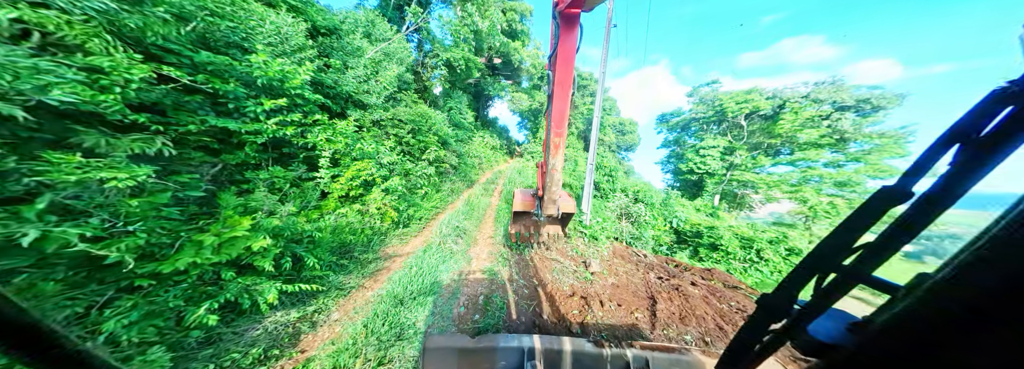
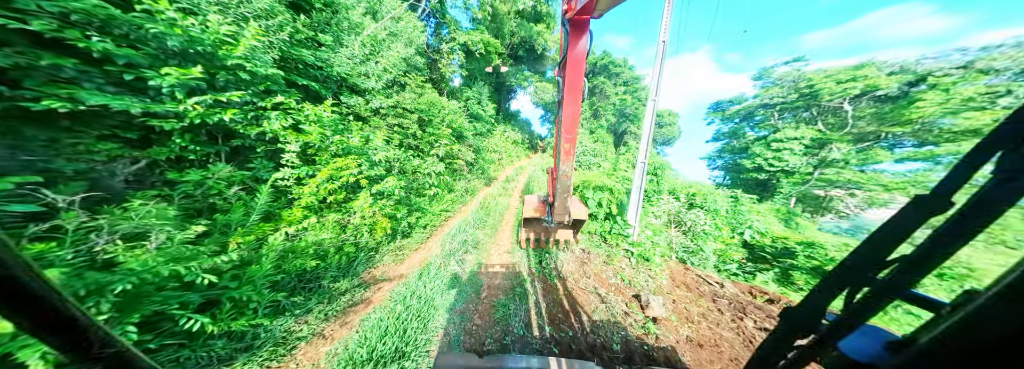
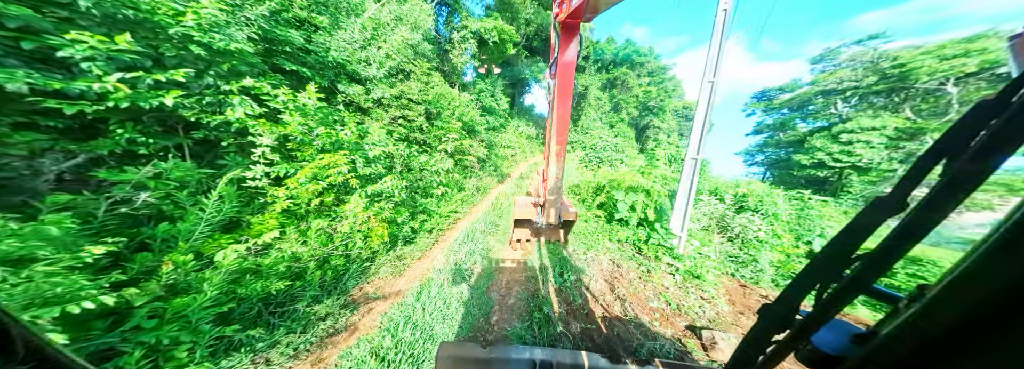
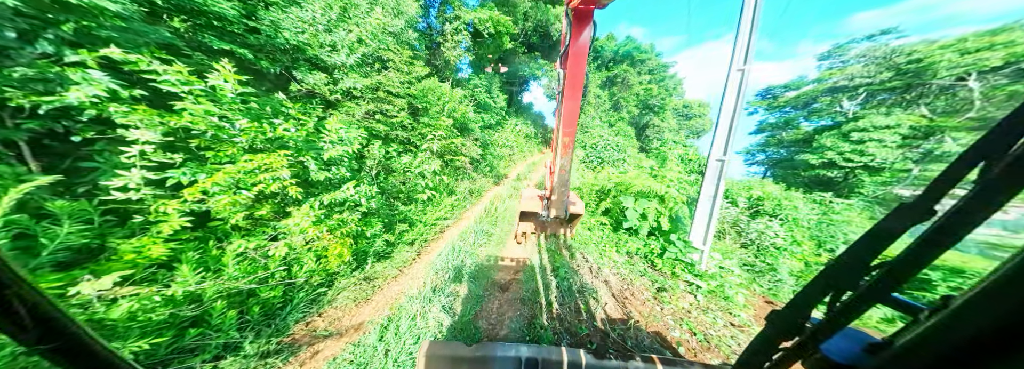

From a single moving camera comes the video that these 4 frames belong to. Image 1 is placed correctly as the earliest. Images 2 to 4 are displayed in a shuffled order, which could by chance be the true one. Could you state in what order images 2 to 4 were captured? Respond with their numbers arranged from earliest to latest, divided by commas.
2, 3, 4
